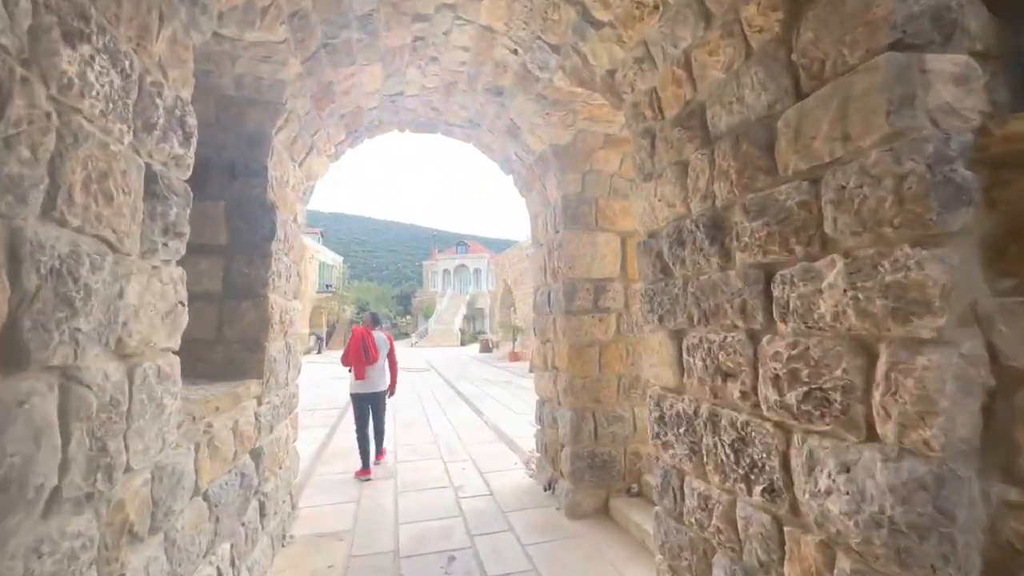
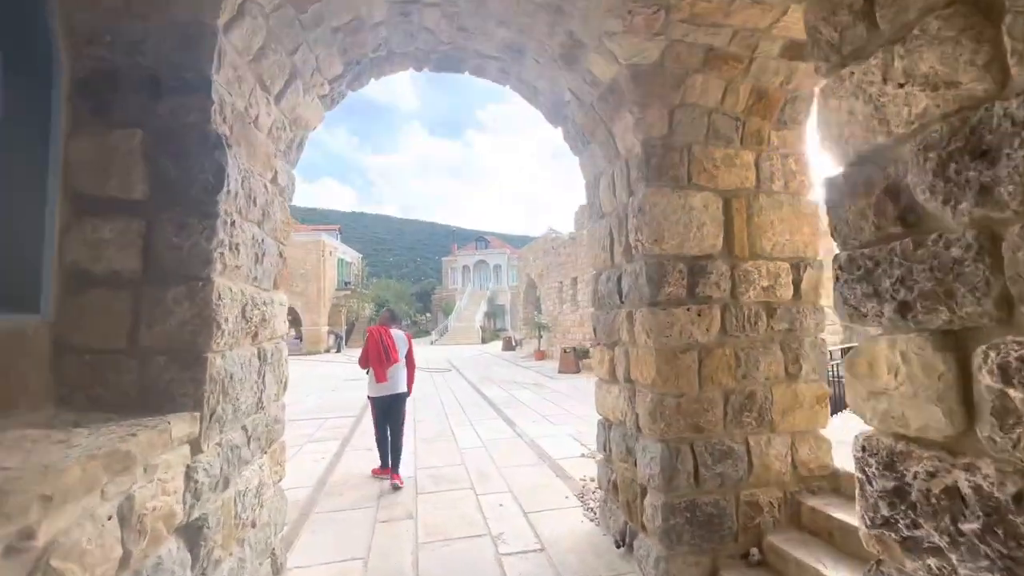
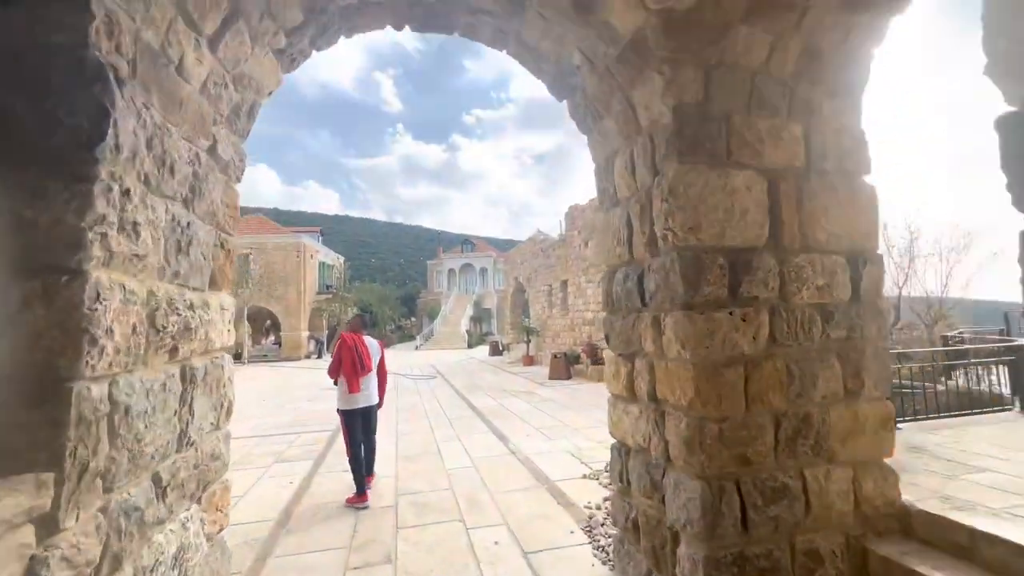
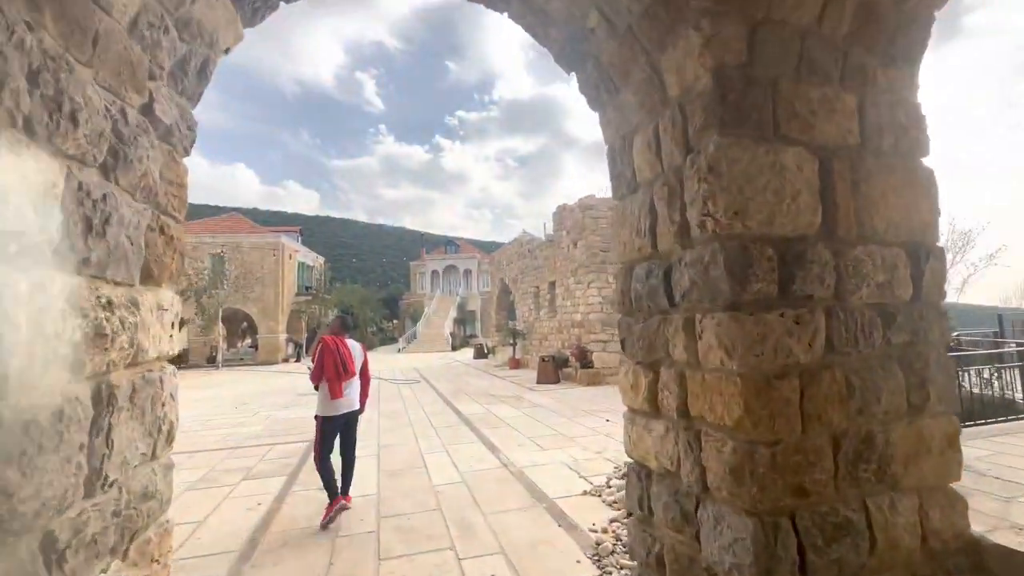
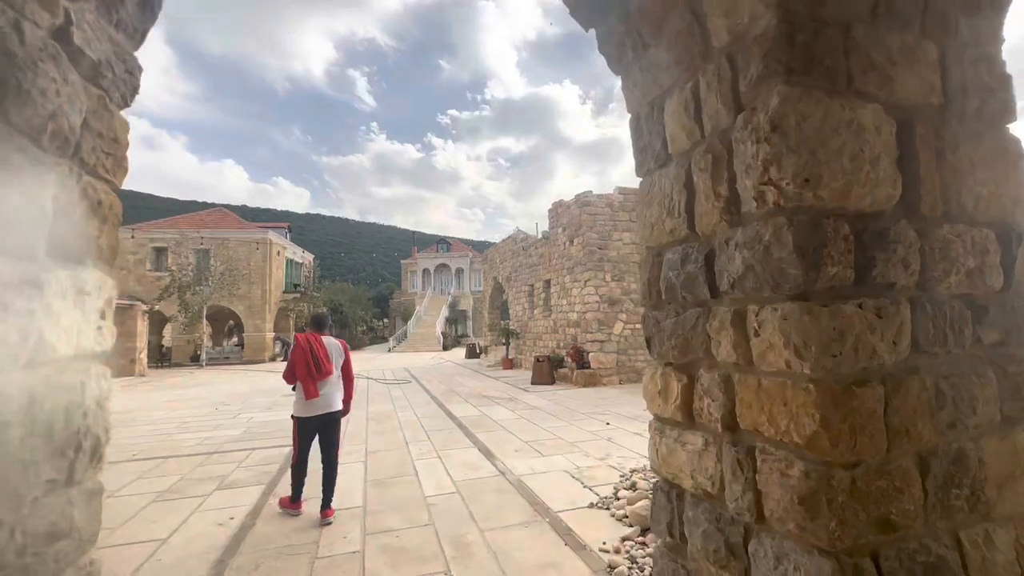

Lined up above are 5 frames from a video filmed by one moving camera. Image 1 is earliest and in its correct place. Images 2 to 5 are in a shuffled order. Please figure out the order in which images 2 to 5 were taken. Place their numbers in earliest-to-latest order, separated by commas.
2, 3, 4, 5
